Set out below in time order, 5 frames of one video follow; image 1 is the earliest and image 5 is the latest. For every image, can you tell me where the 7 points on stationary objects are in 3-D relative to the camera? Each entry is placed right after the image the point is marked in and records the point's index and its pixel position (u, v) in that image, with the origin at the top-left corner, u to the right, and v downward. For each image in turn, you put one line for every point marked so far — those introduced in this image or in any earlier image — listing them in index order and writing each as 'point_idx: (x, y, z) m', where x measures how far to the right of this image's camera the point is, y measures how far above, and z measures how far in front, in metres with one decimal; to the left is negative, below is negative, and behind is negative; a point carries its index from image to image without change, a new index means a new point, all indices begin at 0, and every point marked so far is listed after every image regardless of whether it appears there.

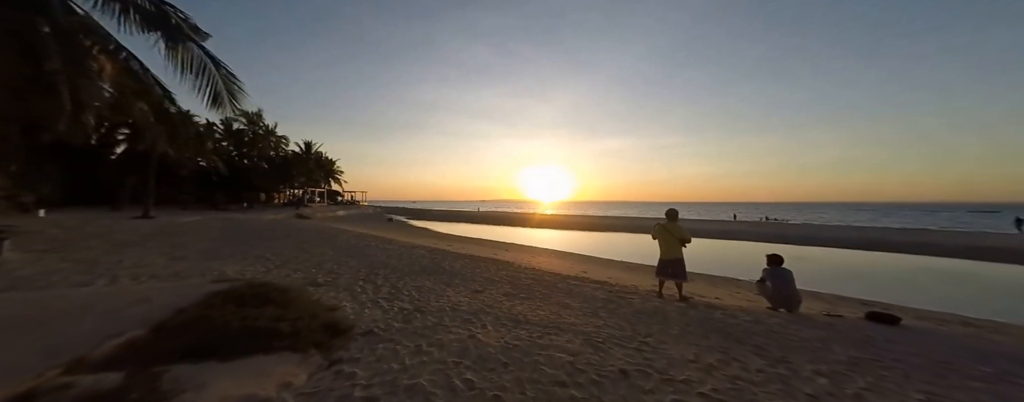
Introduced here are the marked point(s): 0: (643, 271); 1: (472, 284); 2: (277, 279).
0: (+5.0, -2.7, +11.7) m
1: (-0.9, -1.8, +6.6) m
2: (-4.5, -1.5, +5.8) m
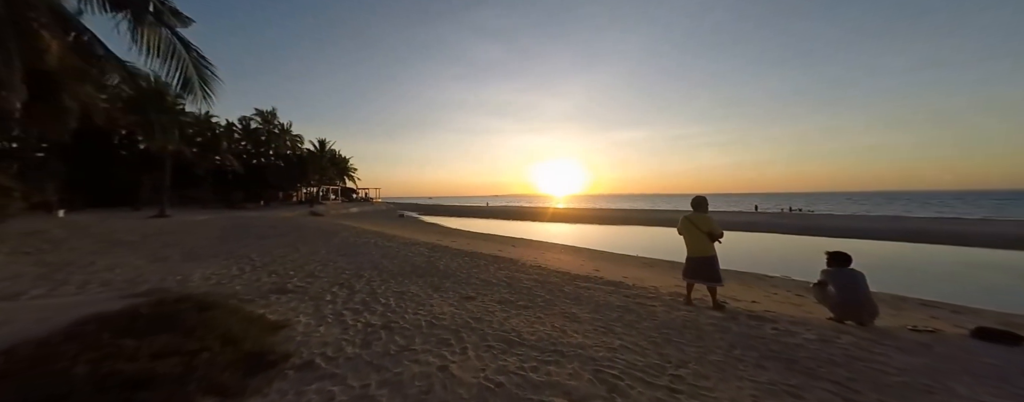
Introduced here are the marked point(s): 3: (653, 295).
0: (+5.3, -2.4, +10.6) m
1: (-0.9, -1.7, +5.7) m
2: (-4.6, -1.4, +5.1) m
3: (+2.5, -1.7, +5.3) m
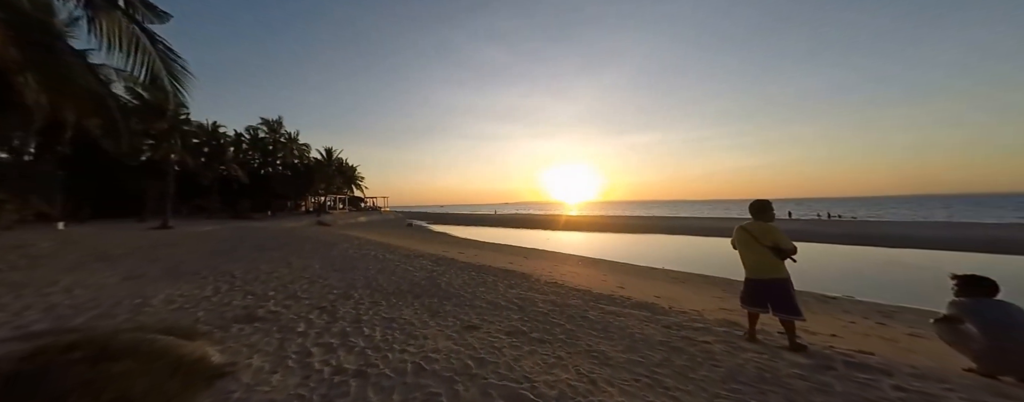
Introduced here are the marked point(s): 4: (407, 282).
0: (+5.6, -2.6, +9.5) m
1: (-0.7, -1.8, +4.8) m
2: (-4.4, -1.6, +4.3) m
3: (+2.7, -1.8, +4.3) m
4: (-2.4, -1.9, +6.9) m
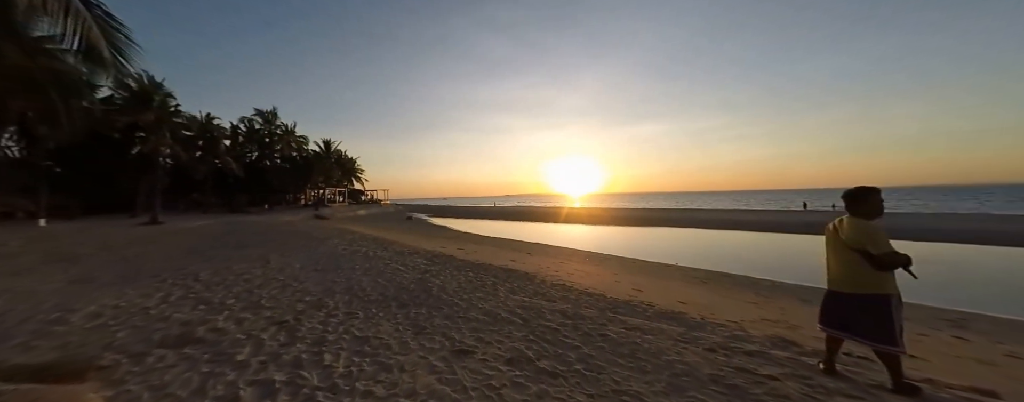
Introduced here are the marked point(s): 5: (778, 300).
0: (+5.7, -2.3, +8.5) m
1: (-0.7, -1.7, +4.0) m
2: (-4.4, -1.5, +3.5) m
3: (+2.7, -1.7, +3.4) m
4: (-2.3, -1.7, +6.1) m
5: (+6.5, -2.4, +7.4) m
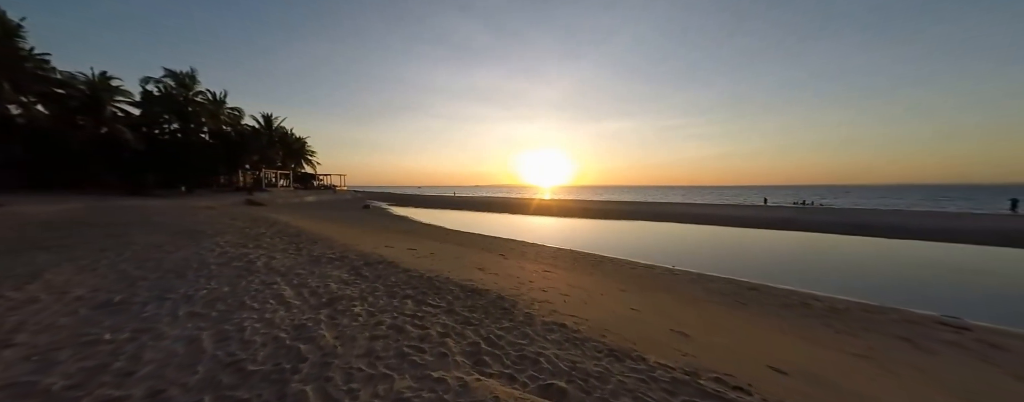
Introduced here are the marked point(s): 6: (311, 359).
0: (+5.0, -2.2, +6.1) m
1: (-0.8, -1.5, +0.9) m
2: (-4.5, -1.3, 0.0) m
3: (+2.6, -1.6, +0.6) m
4: (-2.7, -1.4, +2.8) m
5: (+5.9, -2.3, +5.0) m
6: (-1.9, -1.5, +2.9) m
